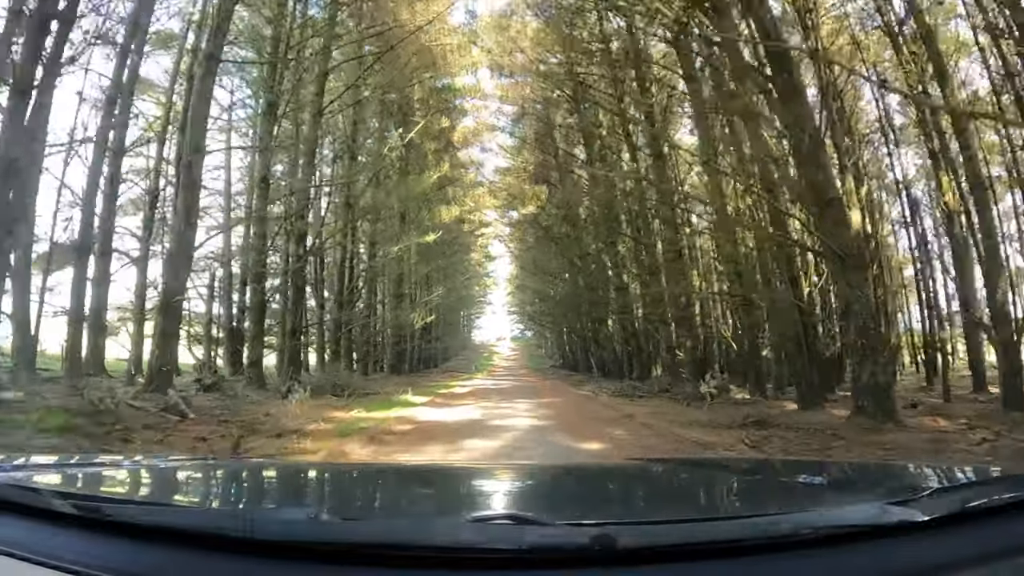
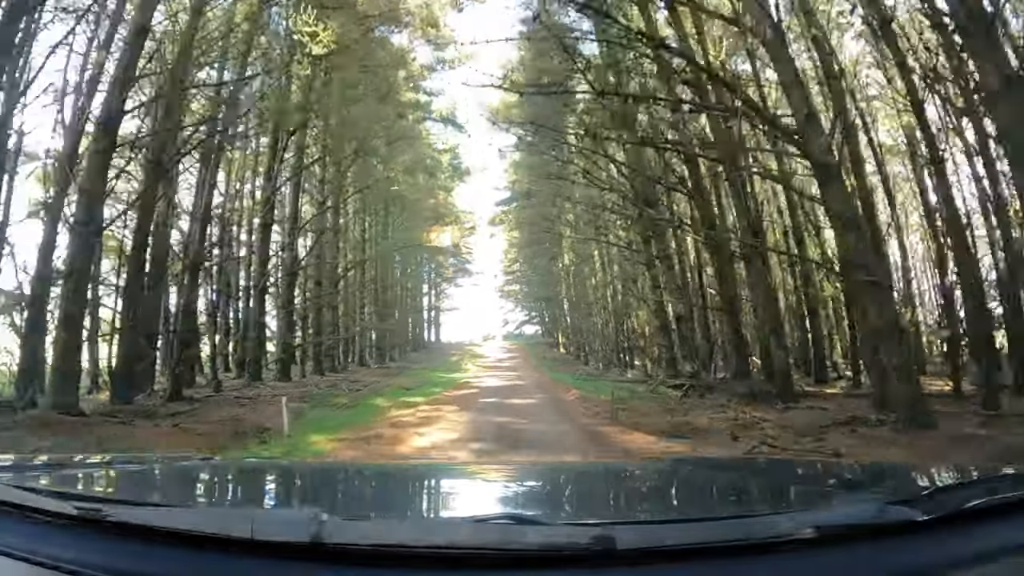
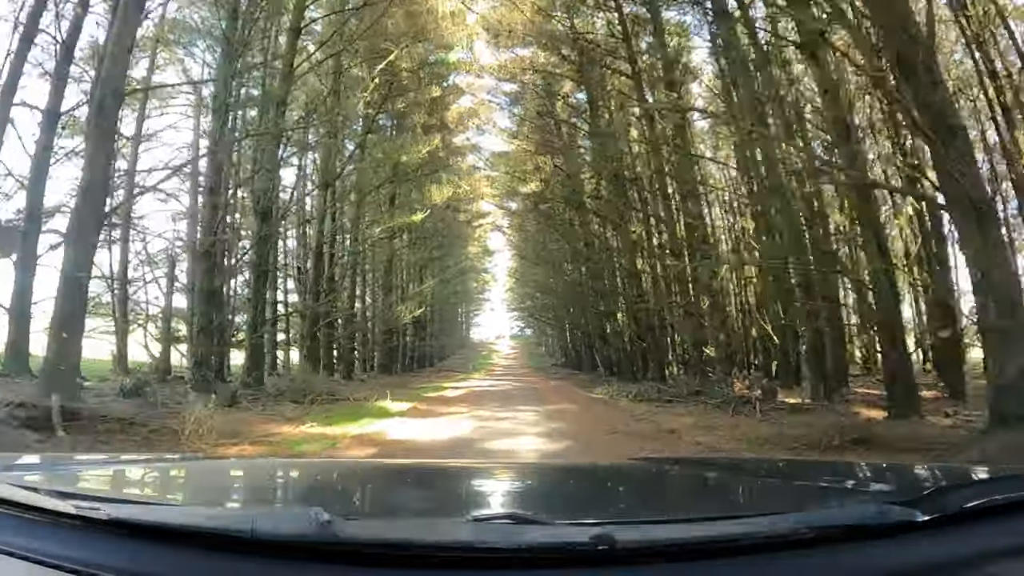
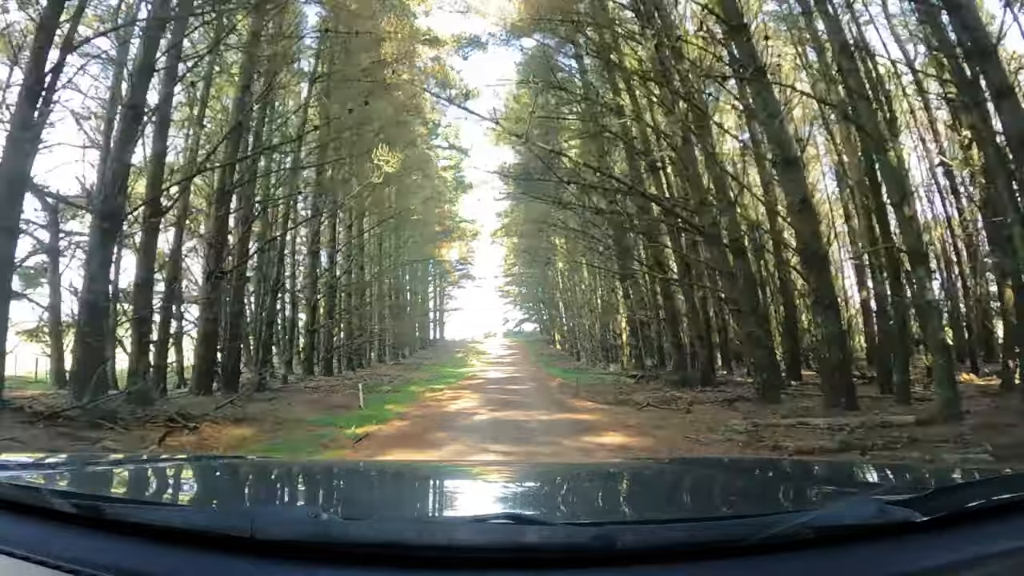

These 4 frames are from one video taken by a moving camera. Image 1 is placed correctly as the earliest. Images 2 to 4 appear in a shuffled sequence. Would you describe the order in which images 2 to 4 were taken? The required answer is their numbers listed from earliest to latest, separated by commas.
3, 4, 2
